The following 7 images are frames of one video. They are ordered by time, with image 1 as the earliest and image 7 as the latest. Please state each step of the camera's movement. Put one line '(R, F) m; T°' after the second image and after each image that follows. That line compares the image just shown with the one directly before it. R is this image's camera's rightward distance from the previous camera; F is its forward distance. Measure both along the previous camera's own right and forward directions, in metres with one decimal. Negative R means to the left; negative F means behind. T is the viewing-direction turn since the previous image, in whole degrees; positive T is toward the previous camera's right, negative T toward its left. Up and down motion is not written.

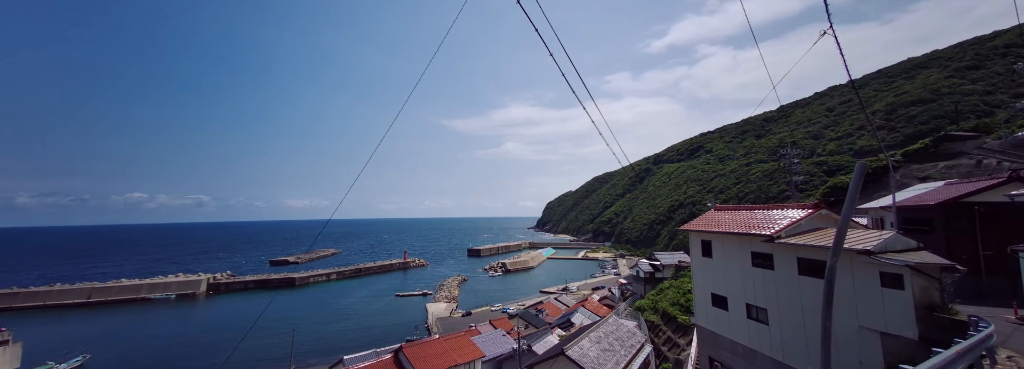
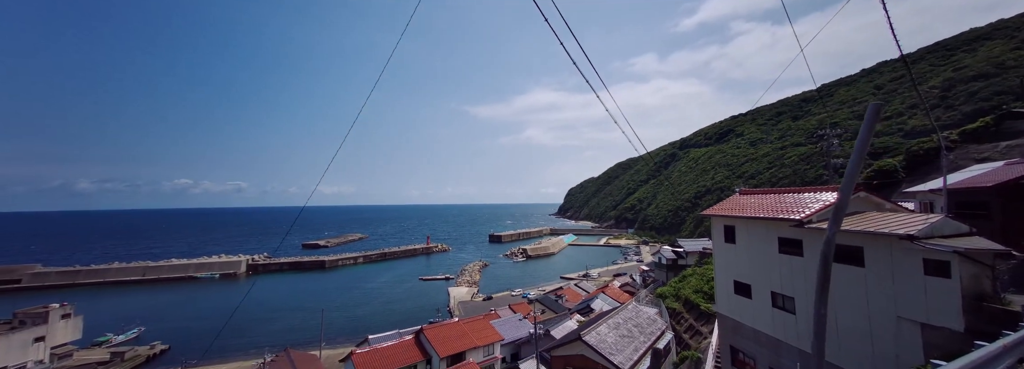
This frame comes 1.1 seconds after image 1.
(+0.4, +0.1) m; -5°
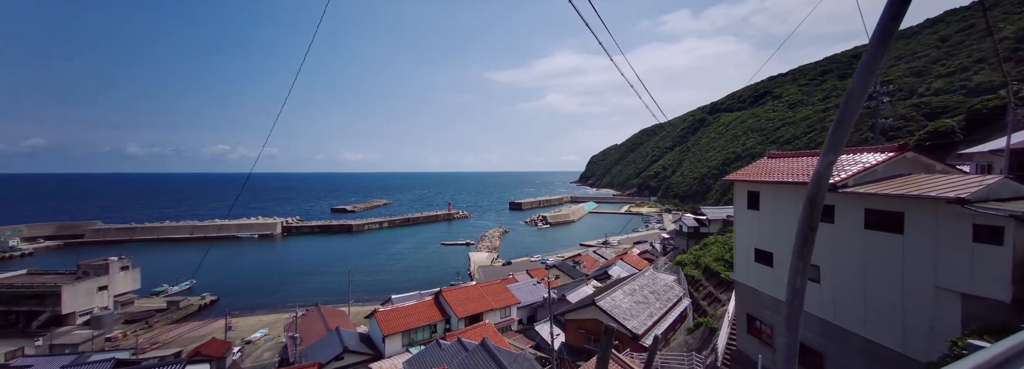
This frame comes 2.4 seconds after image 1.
(+0.5, +0.1) m; -5°
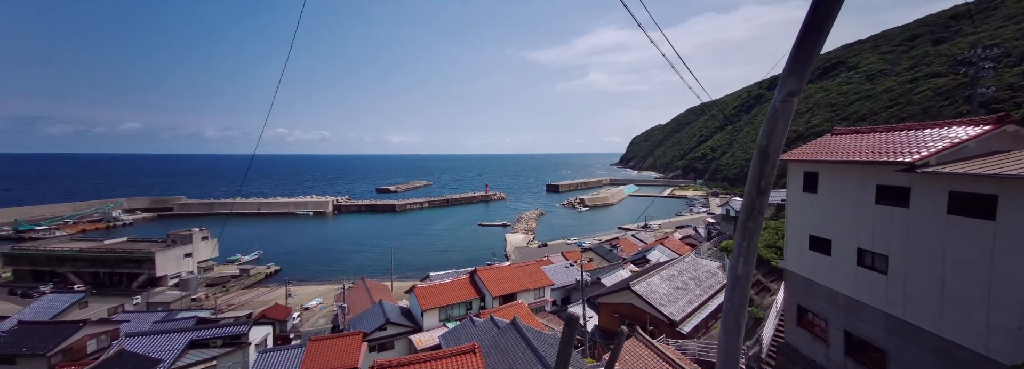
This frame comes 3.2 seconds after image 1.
(+0.4, +0.1) m; -7°
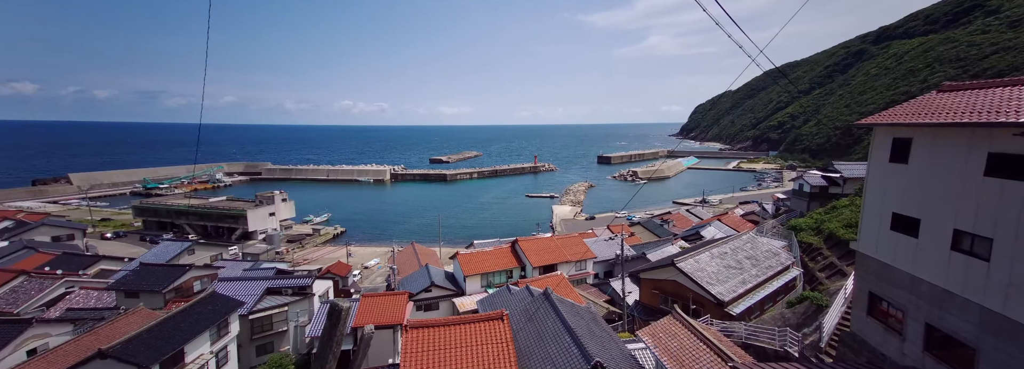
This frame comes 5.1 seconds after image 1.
(+0.8, +0.3) m; -10°
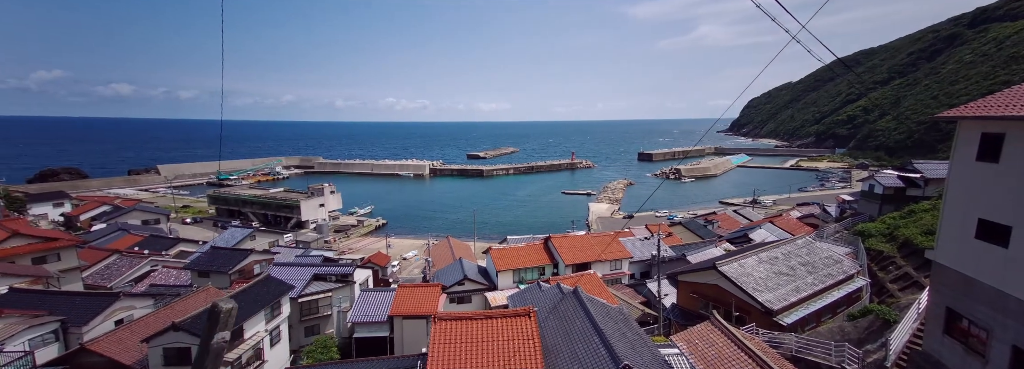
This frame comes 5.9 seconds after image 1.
(+0.4, +0.2) m; -7°
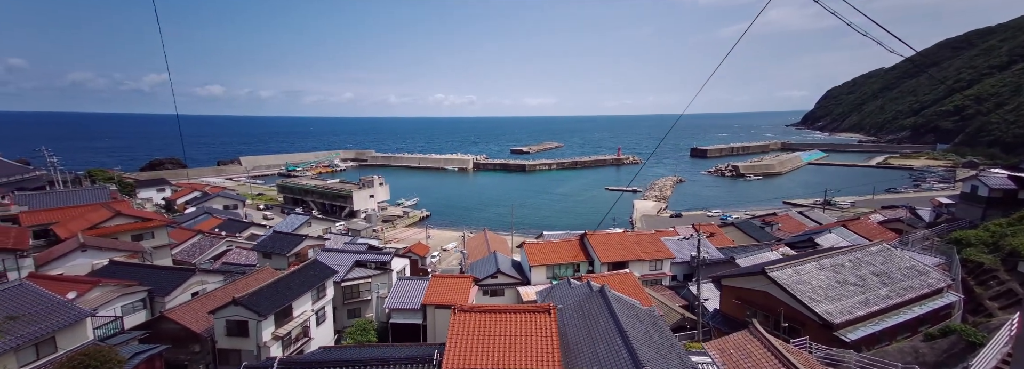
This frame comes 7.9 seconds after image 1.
(+0.8, +0.3) m; -9°
